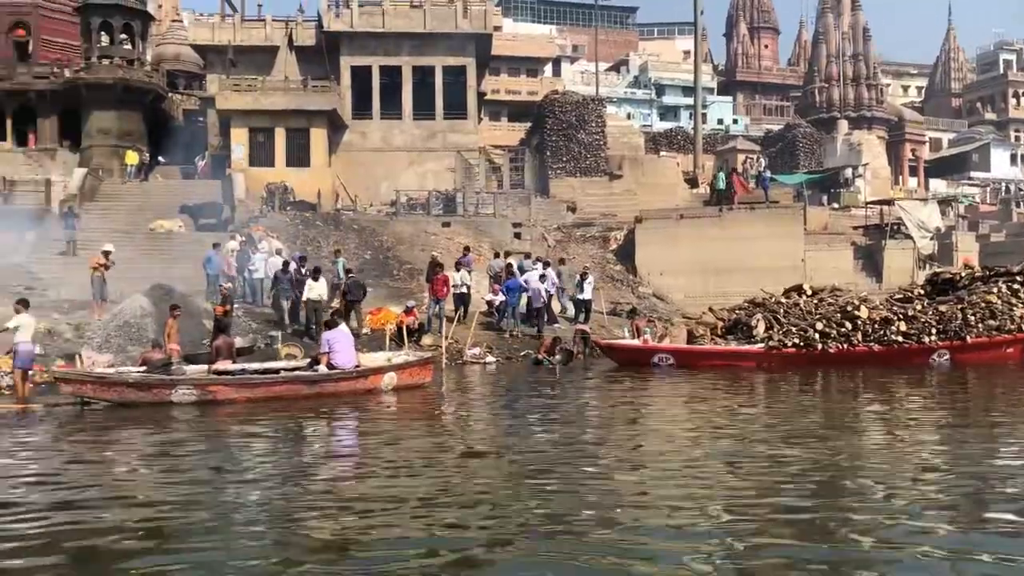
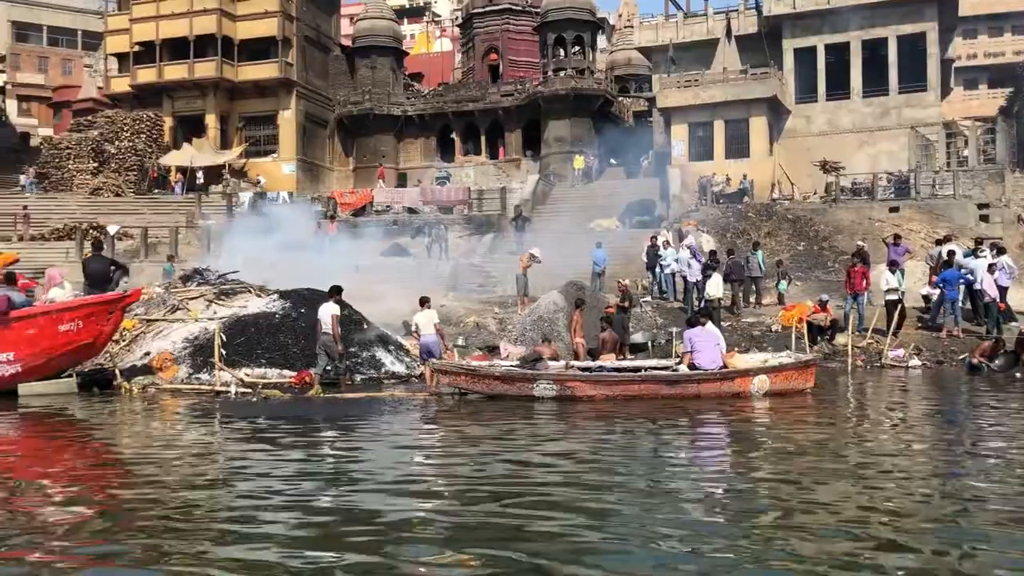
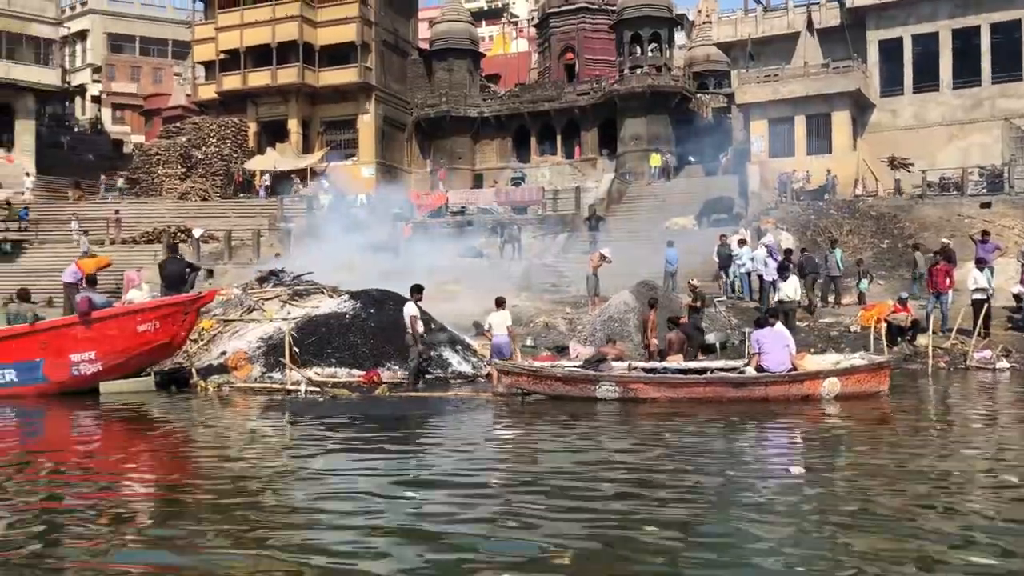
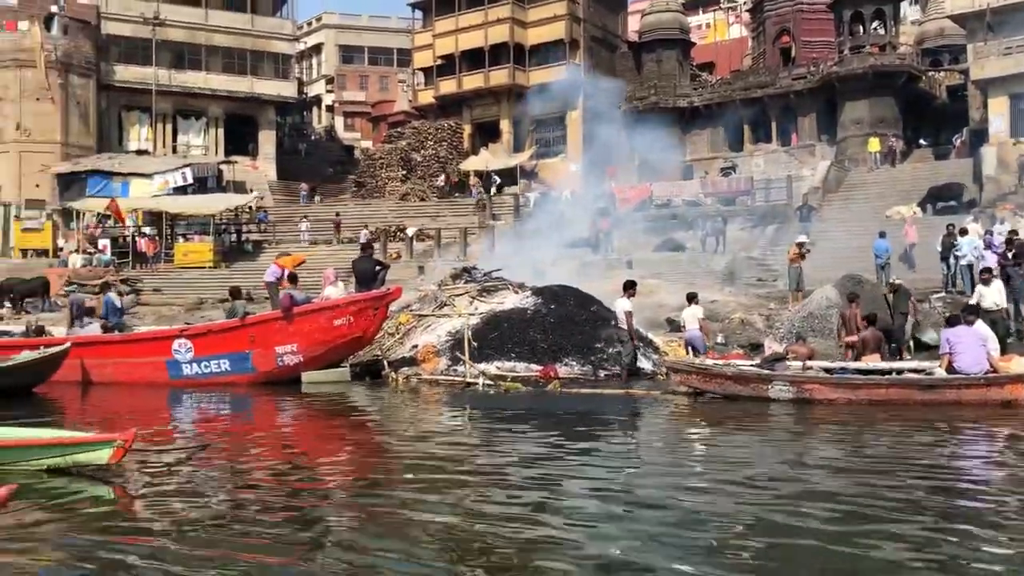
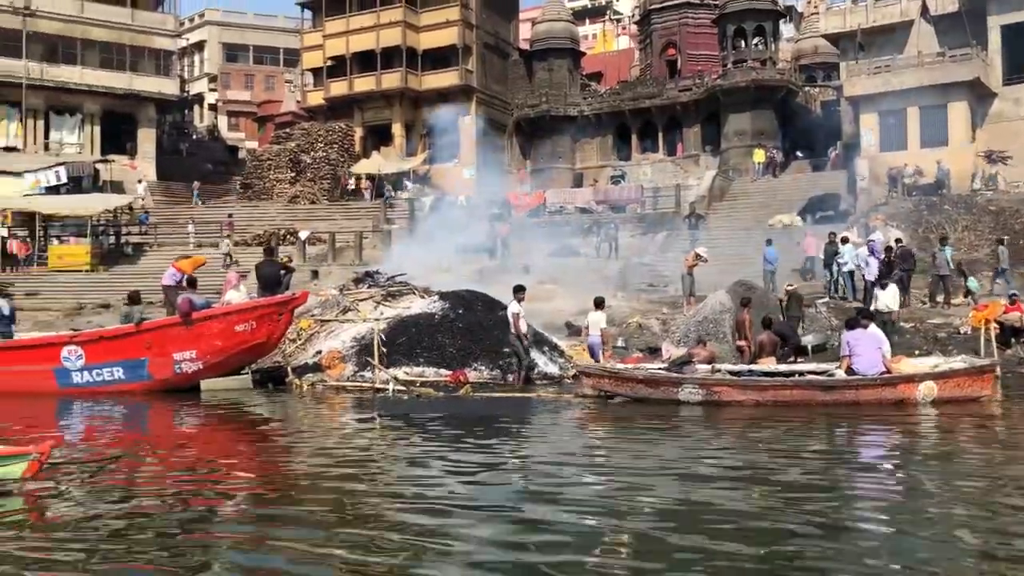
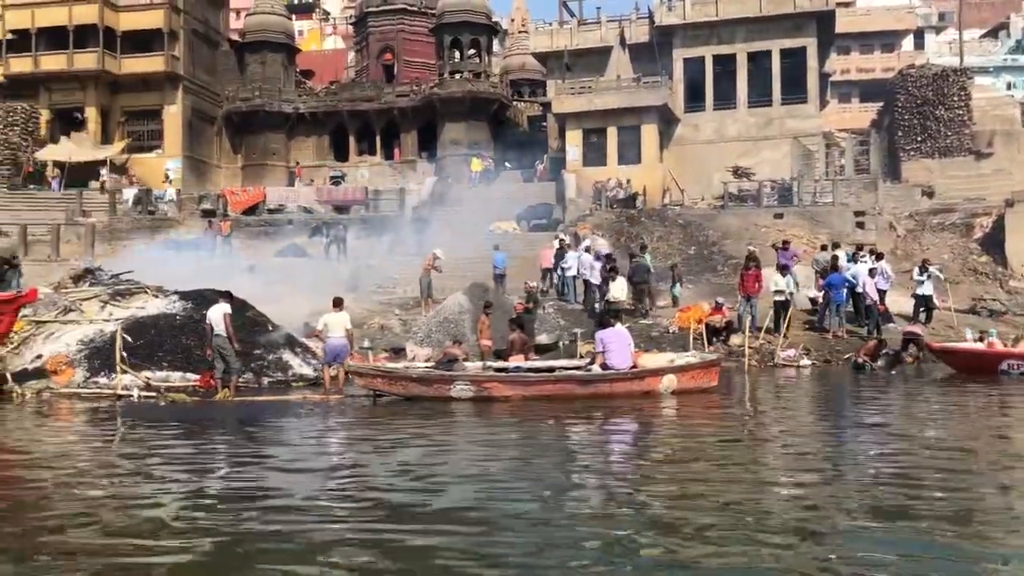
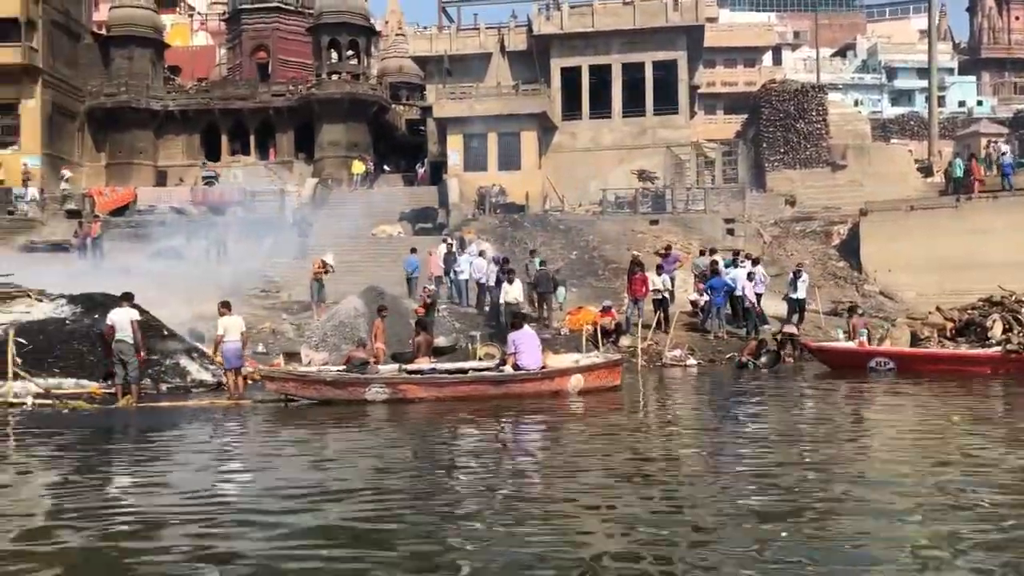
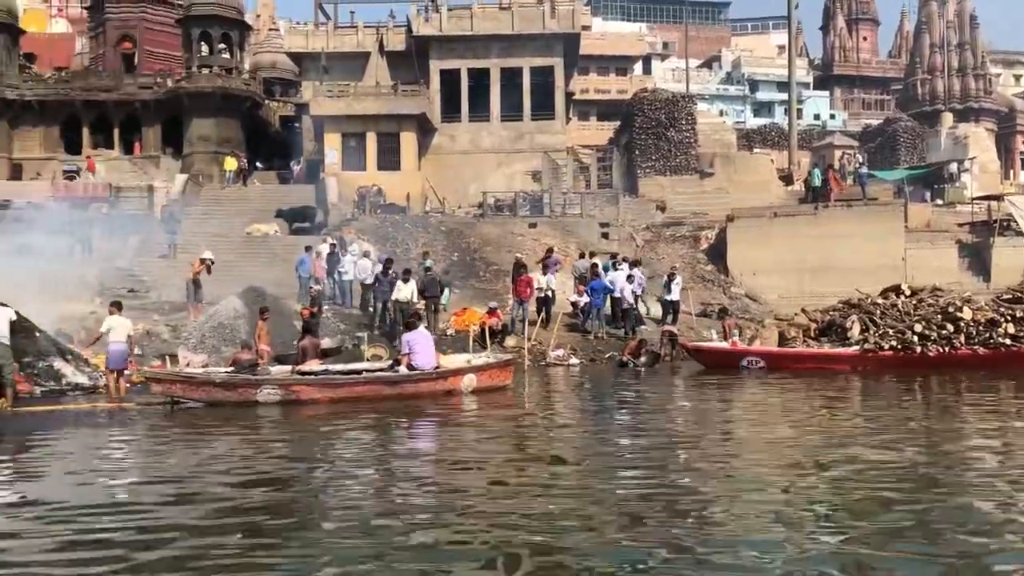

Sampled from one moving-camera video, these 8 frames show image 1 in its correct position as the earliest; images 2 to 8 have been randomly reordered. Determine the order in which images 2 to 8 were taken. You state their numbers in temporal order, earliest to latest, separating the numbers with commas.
8, 7, 6, 2, 3, 5, 4
